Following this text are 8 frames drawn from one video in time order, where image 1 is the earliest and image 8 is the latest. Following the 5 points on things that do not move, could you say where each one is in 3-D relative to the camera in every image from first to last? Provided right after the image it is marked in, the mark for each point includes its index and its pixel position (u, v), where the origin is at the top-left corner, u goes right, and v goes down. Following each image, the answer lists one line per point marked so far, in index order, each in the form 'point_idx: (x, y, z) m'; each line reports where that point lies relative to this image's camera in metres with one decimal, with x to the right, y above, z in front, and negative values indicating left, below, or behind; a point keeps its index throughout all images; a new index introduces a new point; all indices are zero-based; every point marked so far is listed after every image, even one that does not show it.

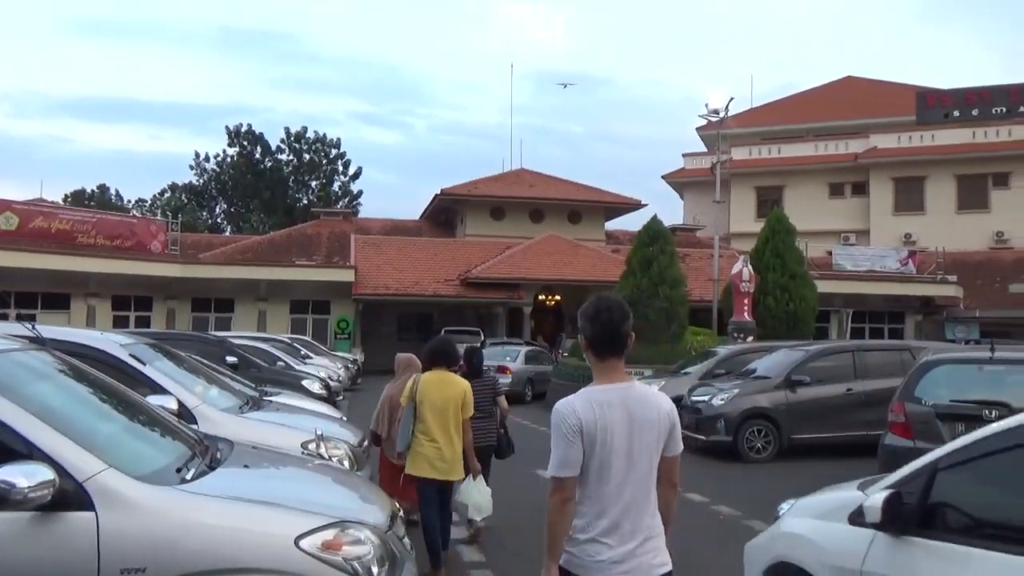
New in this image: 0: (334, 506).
0: (-1.0, -1.3, +4.4) m
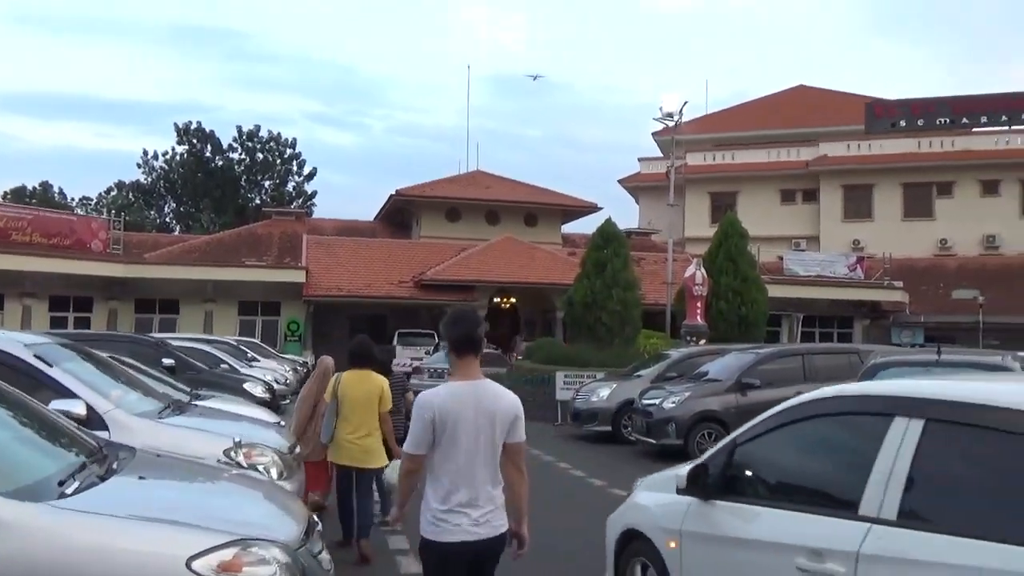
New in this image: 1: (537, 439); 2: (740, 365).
0: (-1.4, -1.2, +4.0) m
1: (+0.6, -3.6, +18.2) m
2: (+4.4, -1.5, +14.9) m
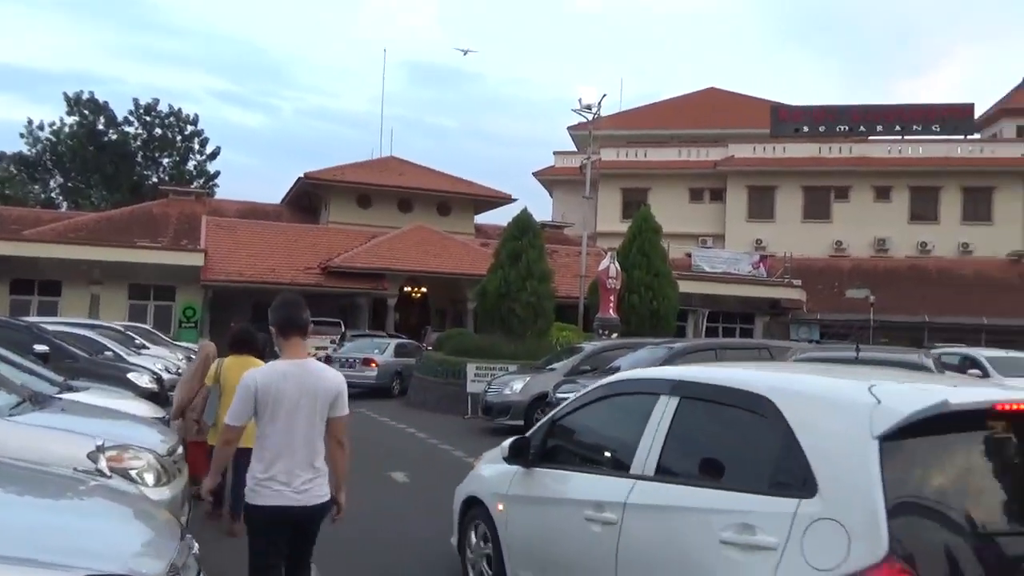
0: (-1.8, -1.1, +3.3) m
1: (-1.5, -3.3, +17.6) m
2: (+2.7, -1.4, +14.8) m
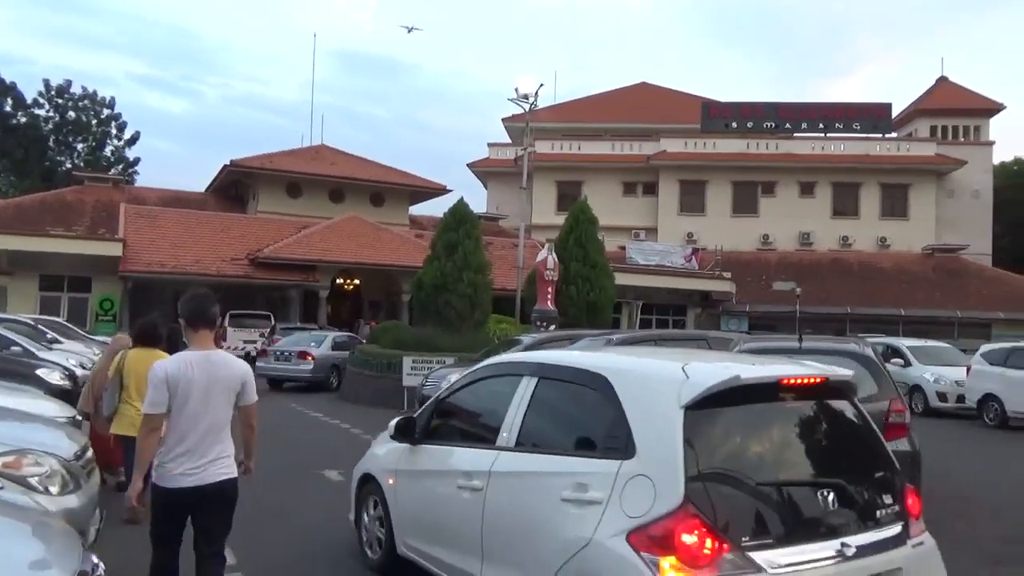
0: (-2.0, -1.1, +2.8) m
1: (-2.9, -3.1, +17.1) m
2: (+1.5, -1.2, +14.7) m
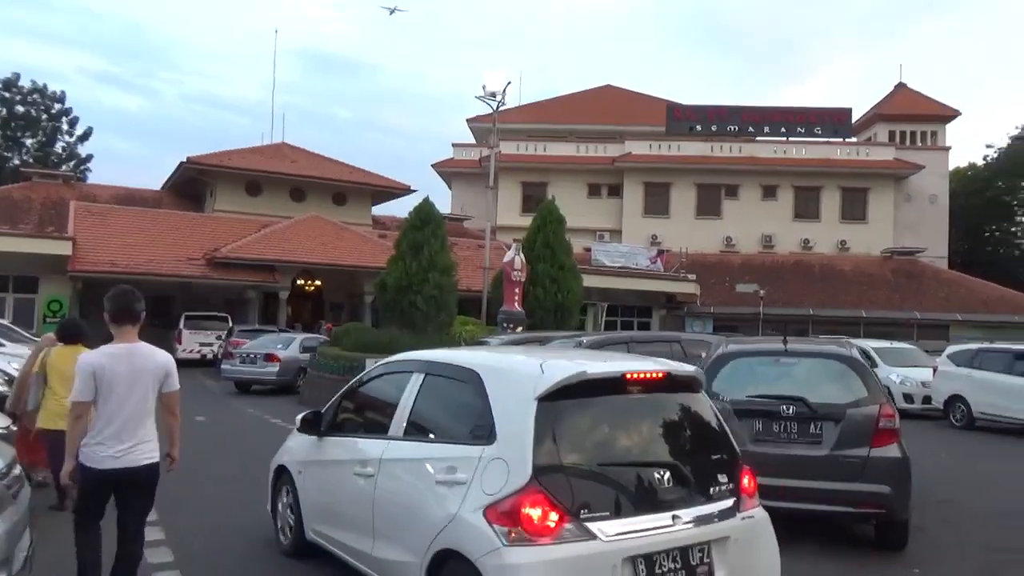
0: (-2.0, -1.0, +2.3) m
1: (-3.6, -3.1, +16.5) m
2: (+1.0, -1.2, +14.3) m
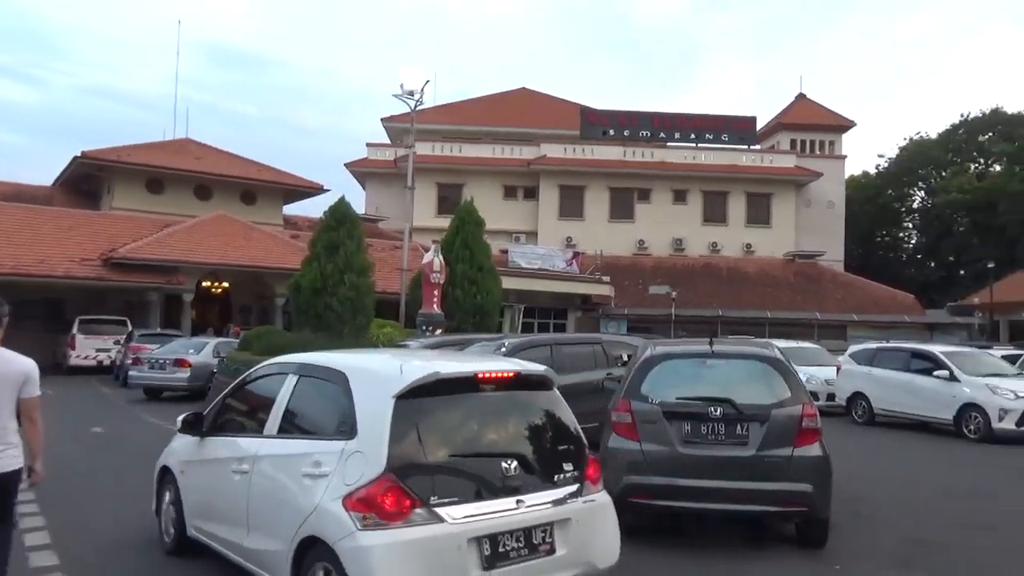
0: (-2.0, -1.0, +1.8) m
1: (-5.3, -3.2, +15.8) m
2: (-0.5, -1.3, +14.1) m
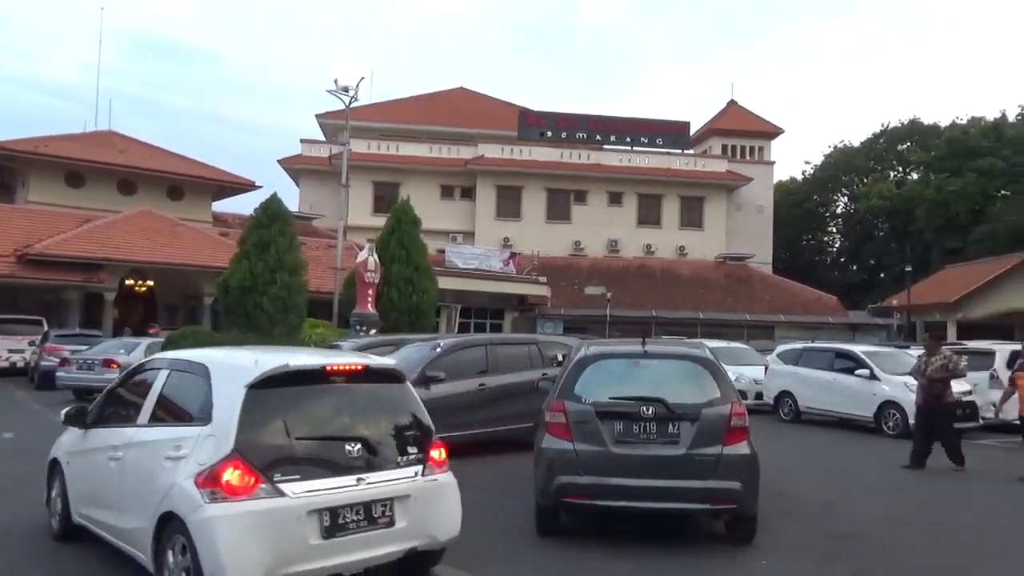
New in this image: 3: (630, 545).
0: (-2.2, -1.0, +1.6) m
1: (-6.6, -3.2, +15.2) m
2: (-1.7, -1.2, +13.9) m
3: (+1.3, -2.7, +8.2) m
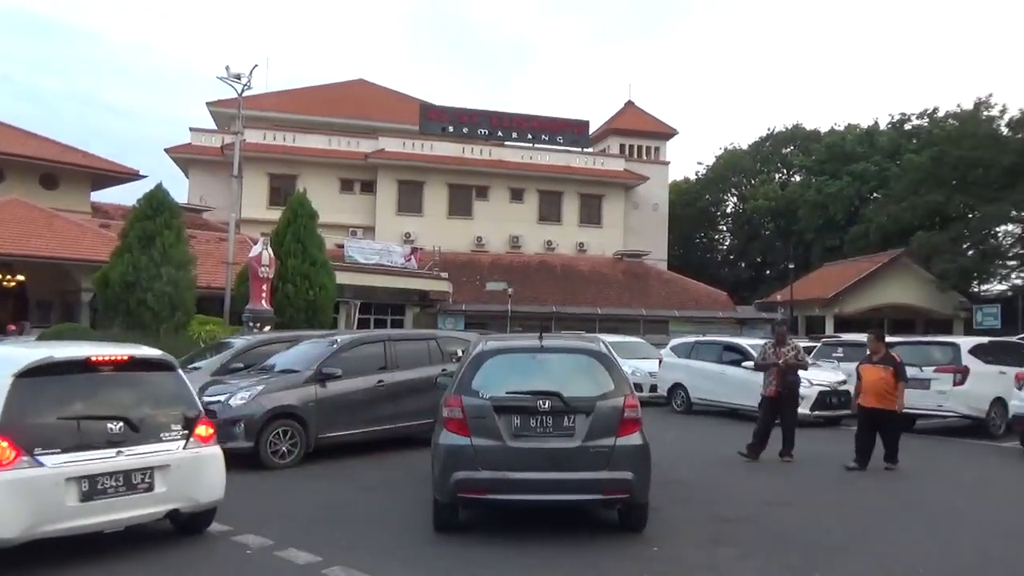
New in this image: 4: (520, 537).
0: (-2.4, -1.0, +1.2) m
1: (-8.5, -3.1, +14.2) m
2: (-3.5, -1.2, +13.6) m
3: (+0.2, -2.7, +8.2) m
4: (+0.1, -2.7, +8.2) m
